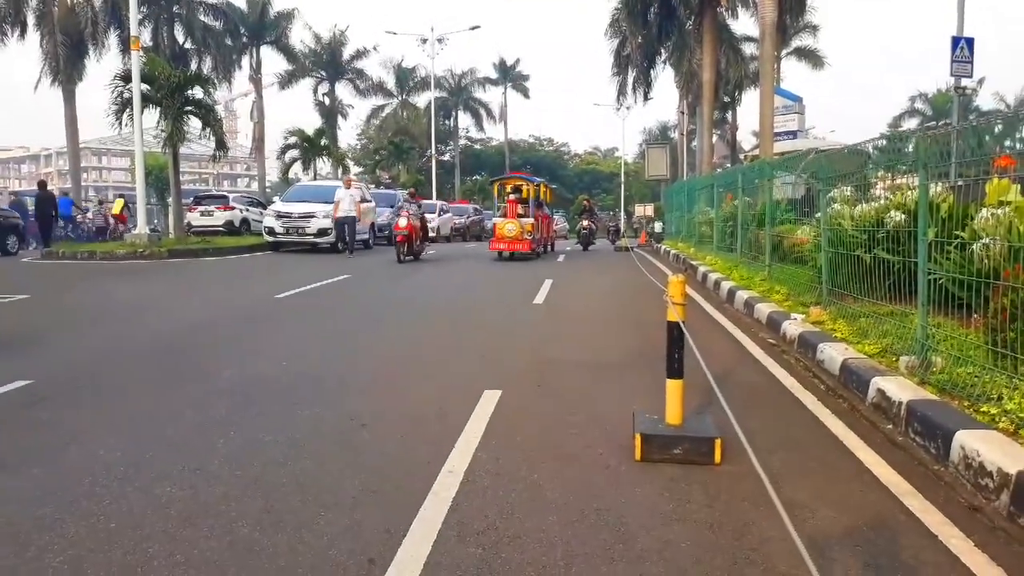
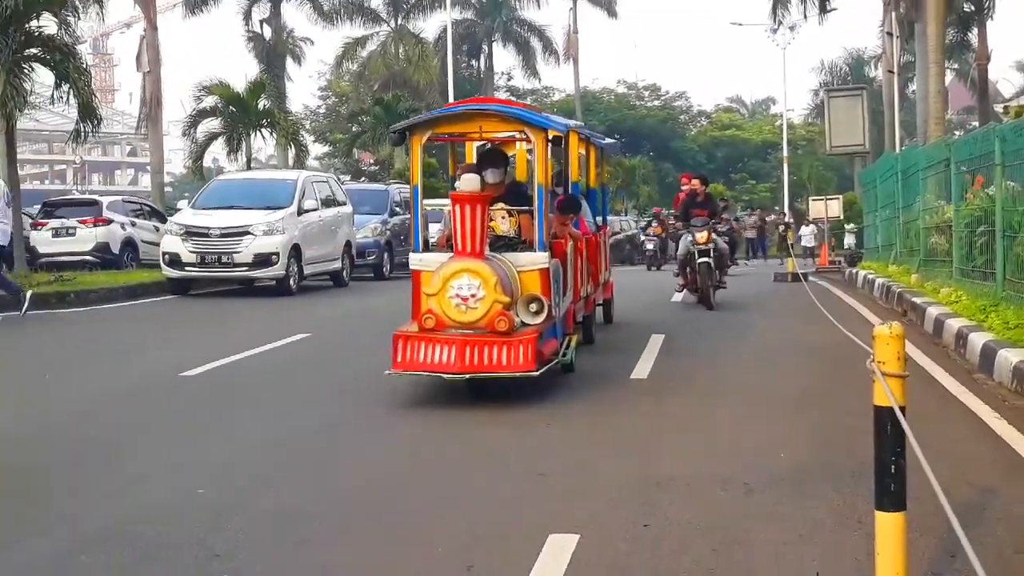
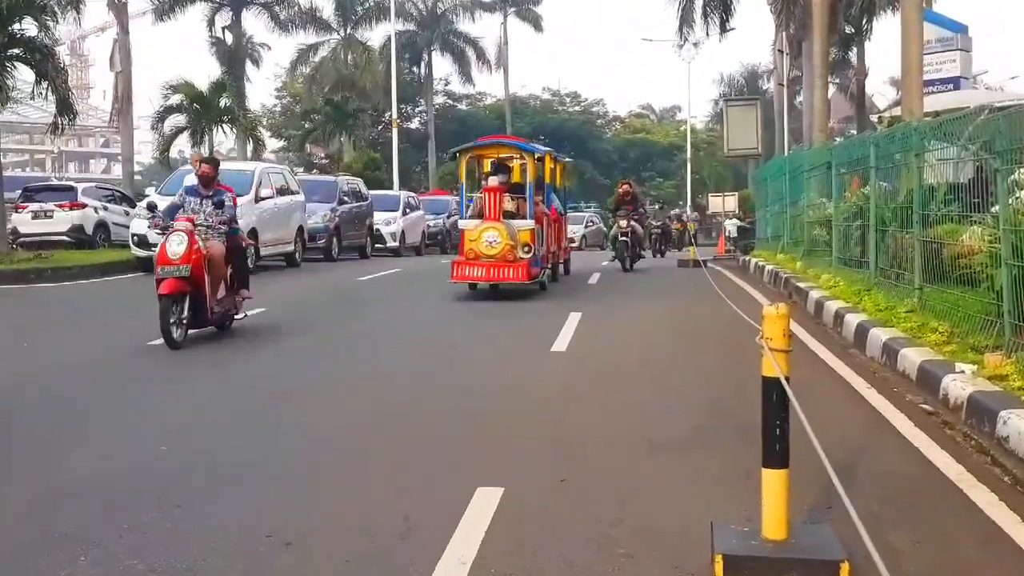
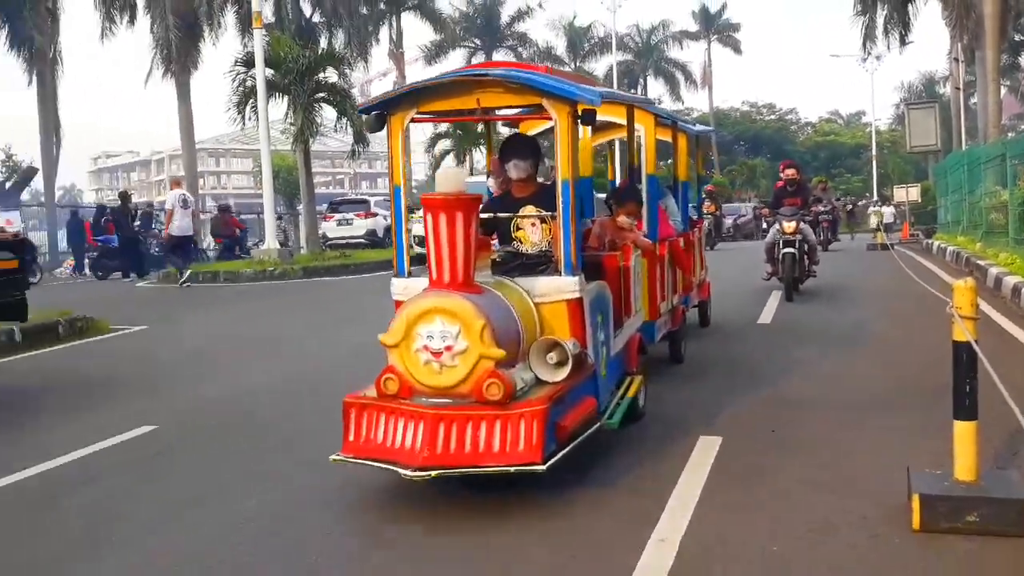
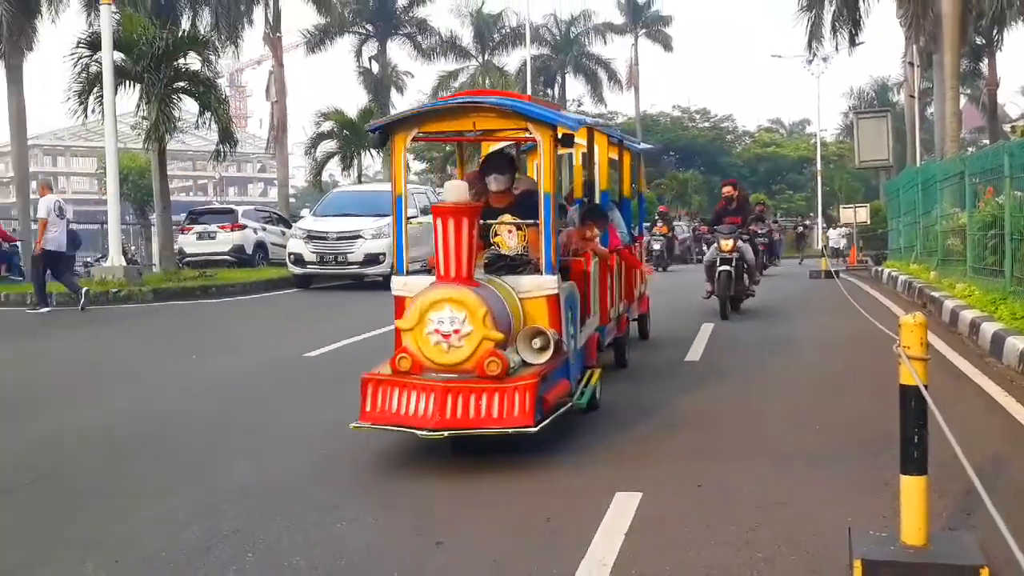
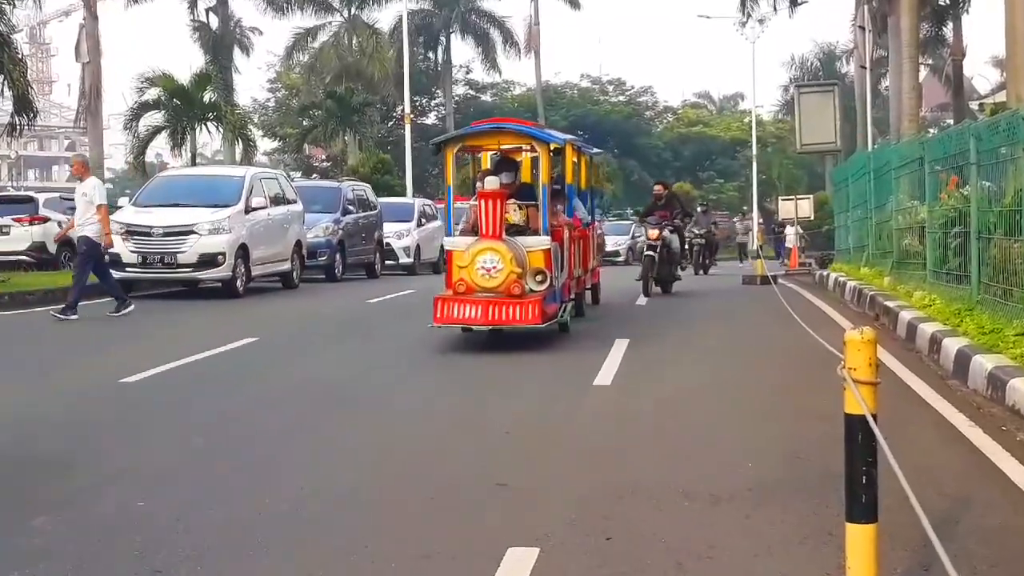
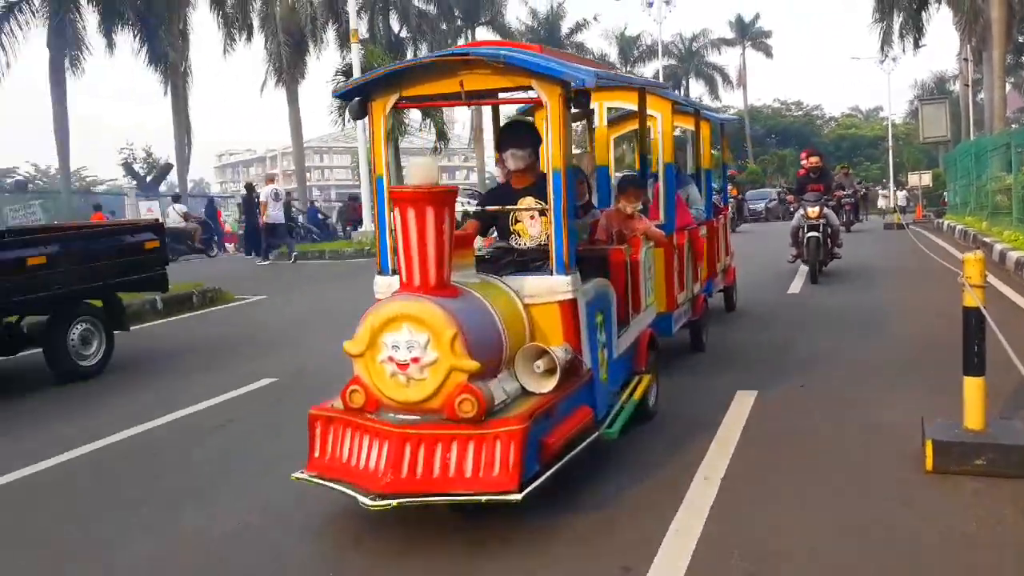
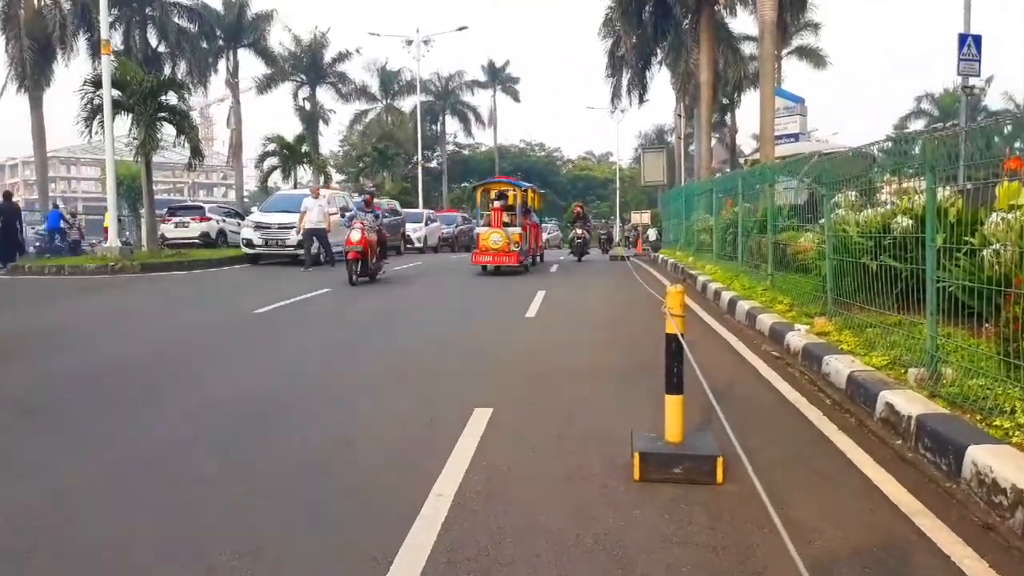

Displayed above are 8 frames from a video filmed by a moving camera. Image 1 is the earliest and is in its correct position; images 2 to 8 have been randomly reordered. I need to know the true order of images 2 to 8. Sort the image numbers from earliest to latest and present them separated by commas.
8, 3, 6, 2, 5, 4, 7
